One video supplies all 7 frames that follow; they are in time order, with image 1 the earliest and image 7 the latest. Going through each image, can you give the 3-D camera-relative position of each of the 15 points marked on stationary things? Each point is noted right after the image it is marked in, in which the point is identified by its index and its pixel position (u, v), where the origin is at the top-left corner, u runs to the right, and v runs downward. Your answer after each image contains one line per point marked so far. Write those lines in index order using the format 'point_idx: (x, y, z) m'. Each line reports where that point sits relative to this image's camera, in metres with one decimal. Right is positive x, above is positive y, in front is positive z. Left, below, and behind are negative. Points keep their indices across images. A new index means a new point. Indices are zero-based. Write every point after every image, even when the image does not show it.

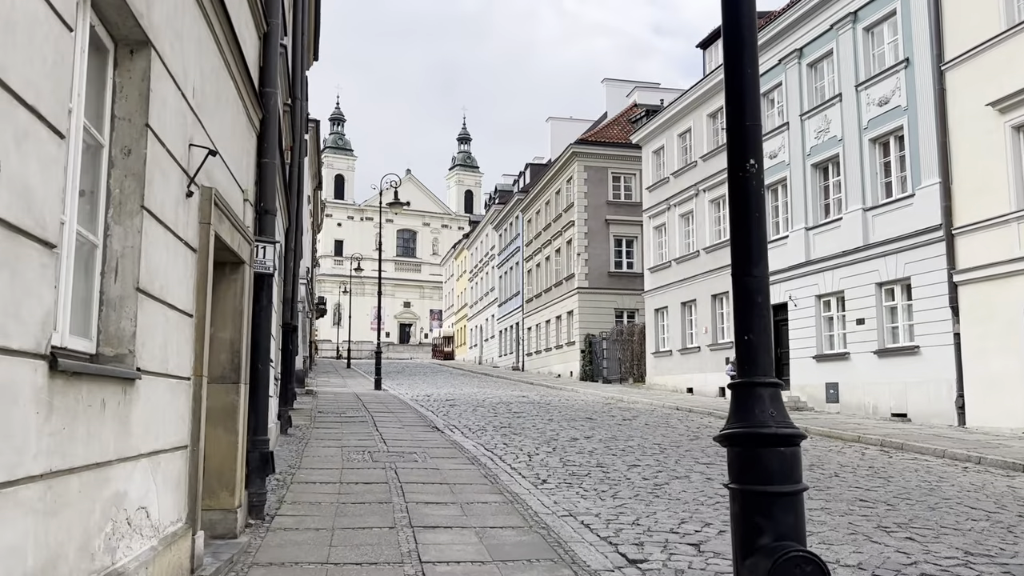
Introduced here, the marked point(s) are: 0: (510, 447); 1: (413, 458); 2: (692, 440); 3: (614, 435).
0: (+0.1, -2.4, +15.3) m
1: (-1.1, -2.3, +14.2) m
2: (+2.9, -2.5, +16.3) m
3: (+1.8, -2.5, +16.9) m
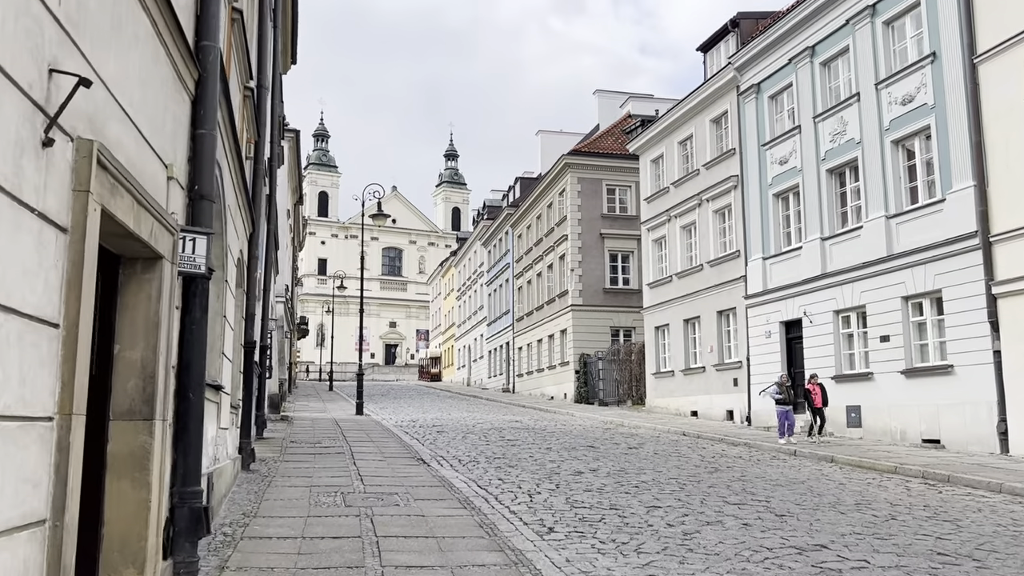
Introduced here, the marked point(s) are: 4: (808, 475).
0: (0.0, -2.6, +13.4) m
1: (-1.1, -2.5, +12.3) m
2: (+2.9, -2.7, +14.5) m
3: (+1.8, -2.7, +15.1) m
4: (+4.3, -2.8, +15.4) m
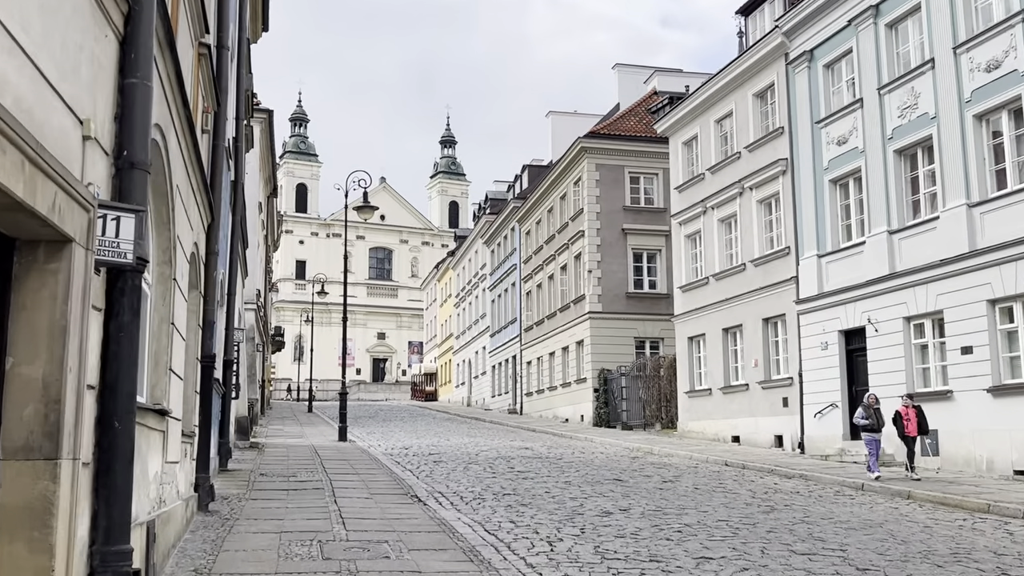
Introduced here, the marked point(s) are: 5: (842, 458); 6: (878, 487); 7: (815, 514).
0: (0.0, -2.5, +10.5) m
1: (-1.2, -2.3, +9.4) m
2: (+2.9, -2.6, +11.4) m
3: (+1.8, -2.6, +12.0) m
4: (+4.3, -2.7, +12.3) m
5: (+6.3, -3.2, +19.0) m
6: (+5.3, -2.9, +14.5) m
7: (+3.6, -2.7, +11.7) m
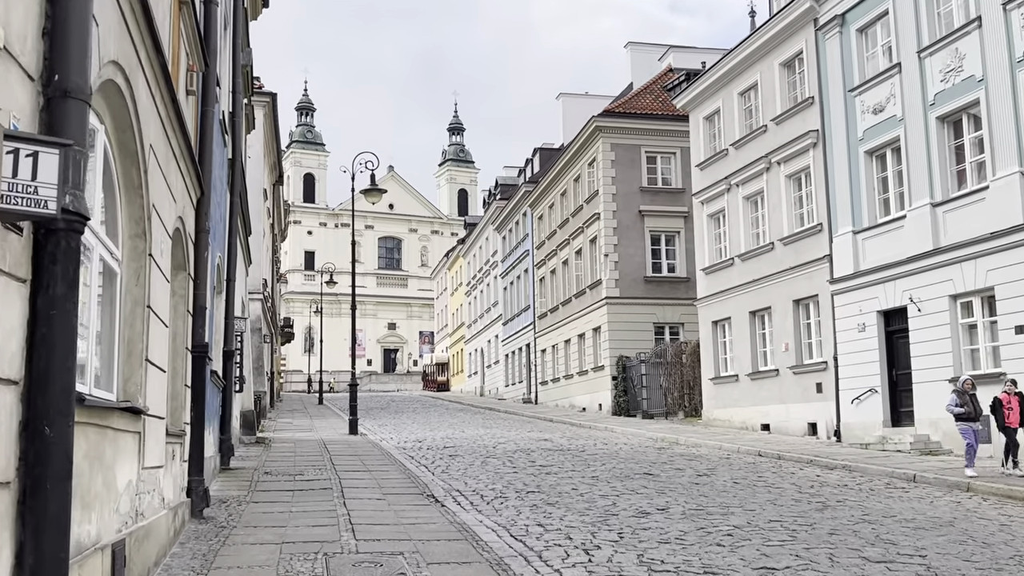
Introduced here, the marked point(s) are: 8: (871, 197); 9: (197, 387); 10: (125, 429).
0: (+0.3, -2.3, +9.4) m
1: (-0.9, -2.1, +8.3) m
2: (+3.2, -2.3, +10.3) m
3: (+2.1, -2.4, +10.9) m
4: (+4.6, -2.4, +11.1) m
5: (+6.6, -2.8, +17.9) m
6: (+5.6, -2.5, +13.4) m
7: (+3.8, -2.4, +10.6) m
8: (+6.9, +1.7, +19.2) m
9: (-3.1, -1.0, +9.9) m
10: (-2.3, -0.8, +5.8) m
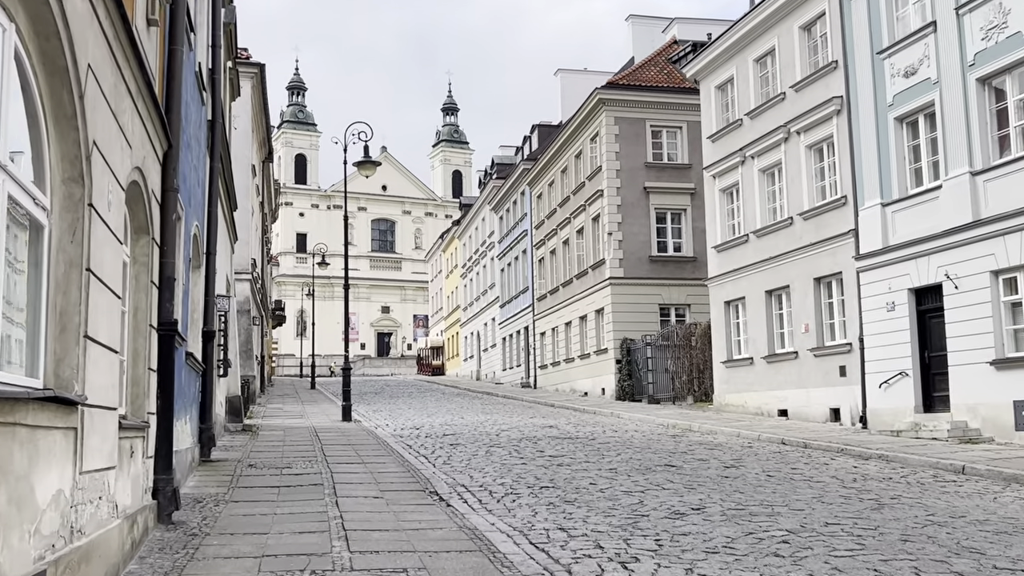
0: (+0.4, -2.0, +8.1) m
1: (-0.8, -1.9, +7.0) m
2: (+3.3, -2.0, +9.1) m
3: (+2.2, -2.1, +9.7) m
4: (+4.8, -2.1, +9.9) m
5: (+6.7, -2.4, +16.7) m
6: (+5.7, -2.2, +12.1) m
7: (+4.0, -2.1, +9.3) m
8: (+6.9, +2.1, +17.9) m
9: (-3.0, -0.7, +8.6) m
10: (-2.1, -0.6, +4.5) m
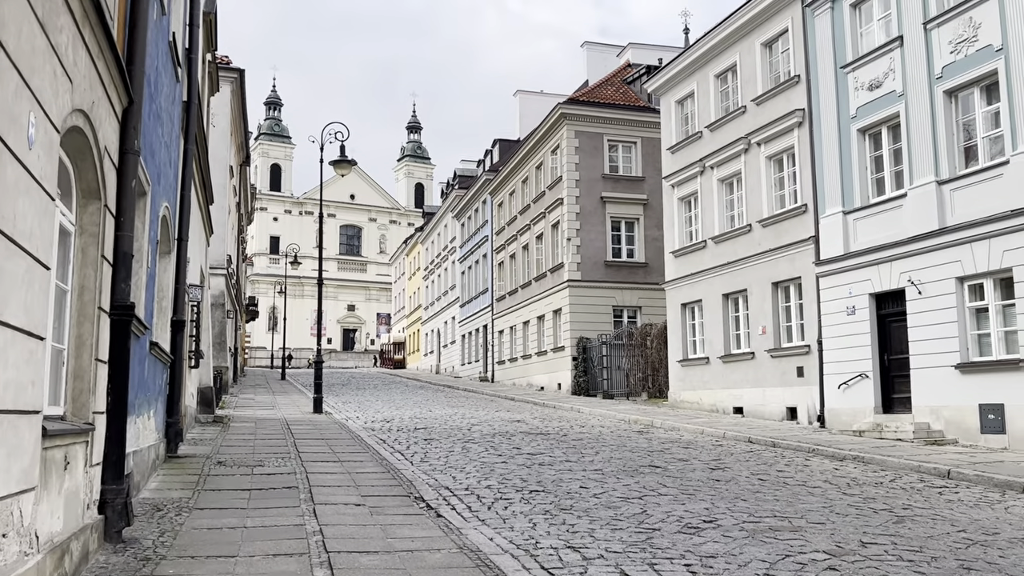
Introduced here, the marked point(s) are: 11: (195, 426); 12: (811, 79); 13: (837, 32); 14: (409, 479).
0: (+0.7, -2.1, +7.9) m
1: (-0.4, -2.0, +6.7) m
2: (+3.5, -2.1, +9.1) m
3: (+2.4, -2.2, +9.6) m
4: (+4.9, -2.3, +10.1) m
5: (+6.2, -2.5, +17.0) m
6: (+5.6, -2.3, +12.4) m
7: (+4.2, -2.2, +9.5) m
8: (+6.4, +2.1, +18.2) m
9: (-2.7, -0.7, +8.1) m
10: (-1.4, -0.7, +4.1) m
11: (-5.9, -2.4, +18.0) m
12: (+5.9, +4.2, +19.5) m
13: (+6.2, +4.9, +19.0) m
14: (-1.5, -2.6, +13.8) m
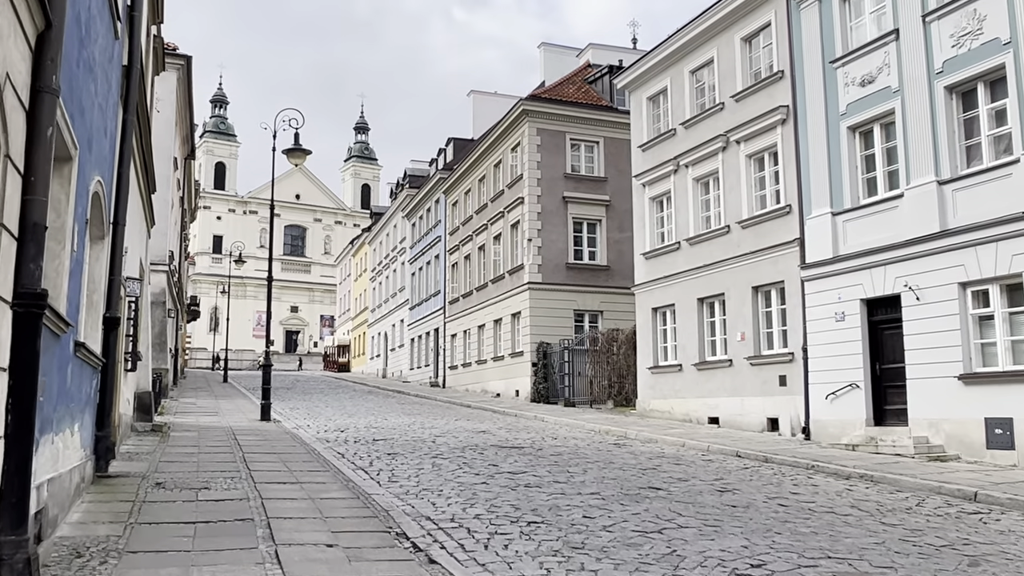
0: (+1.0, -2.2, +6.7) m
1: (0.0, -2.0, +5.4) m
2: (+3.7, -2.2, +8.1) m
3: (+2.5, -2.3, +8.5) m
4: (+5.0, -2.4, +9.2) m
5: (+5.8, -2.6, +16.2) m
6: (+5.6, -2.4, +11.5) m
7: (+4.3, -2.3, +8.5) m
8: (+5.9, +2.0, +17.3) m
9: (-2.4, -0.8, +6.6) m
10: (-0.8, -0.8, +2.7) m
11: (-6.3, -2.4, +16.2) m
12: (+5.3, +4.1, +18.6) m
13: (+5.7, +4.8, +18.1) m
14: (-1.6, -2.7, +12.4) m
